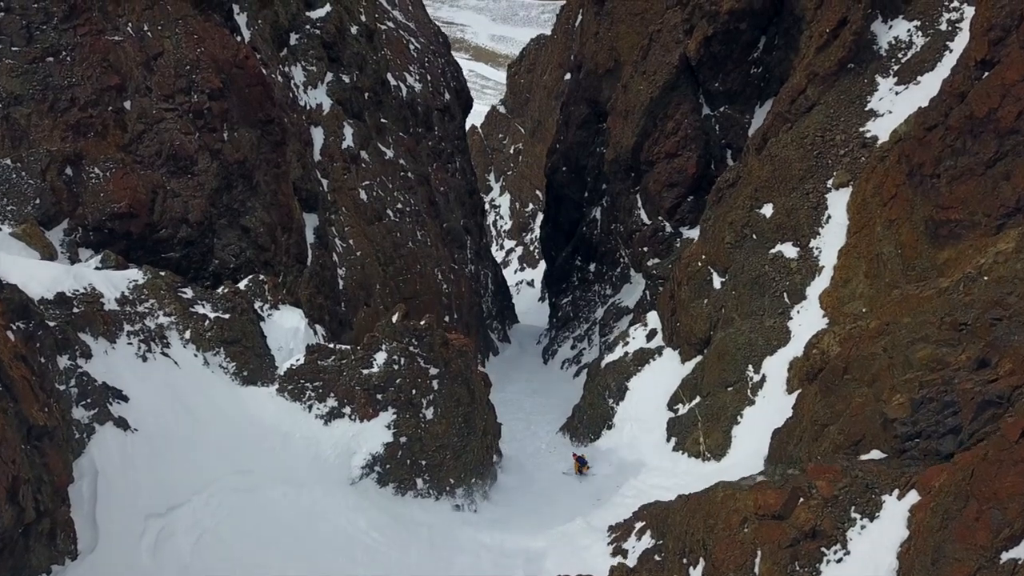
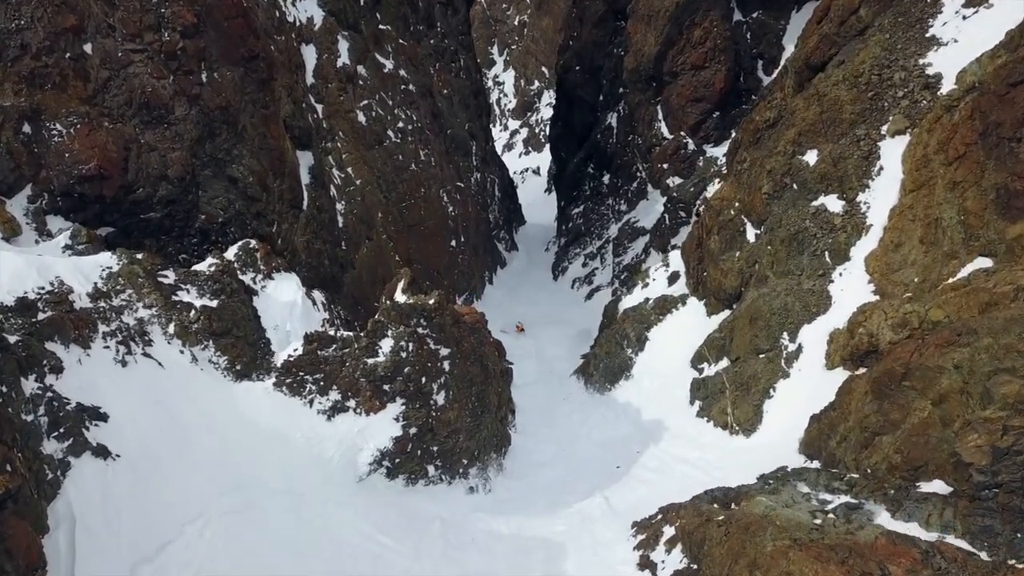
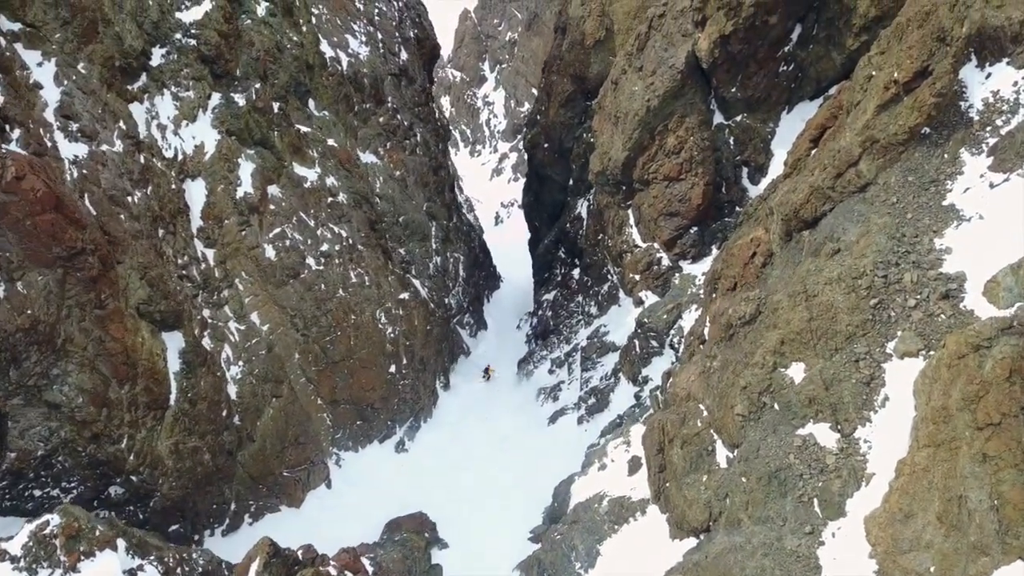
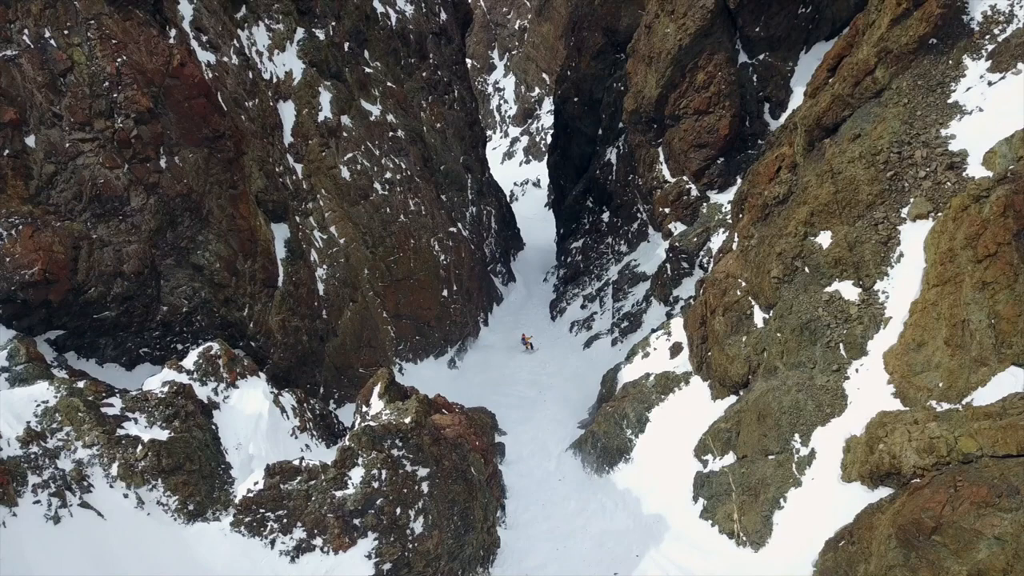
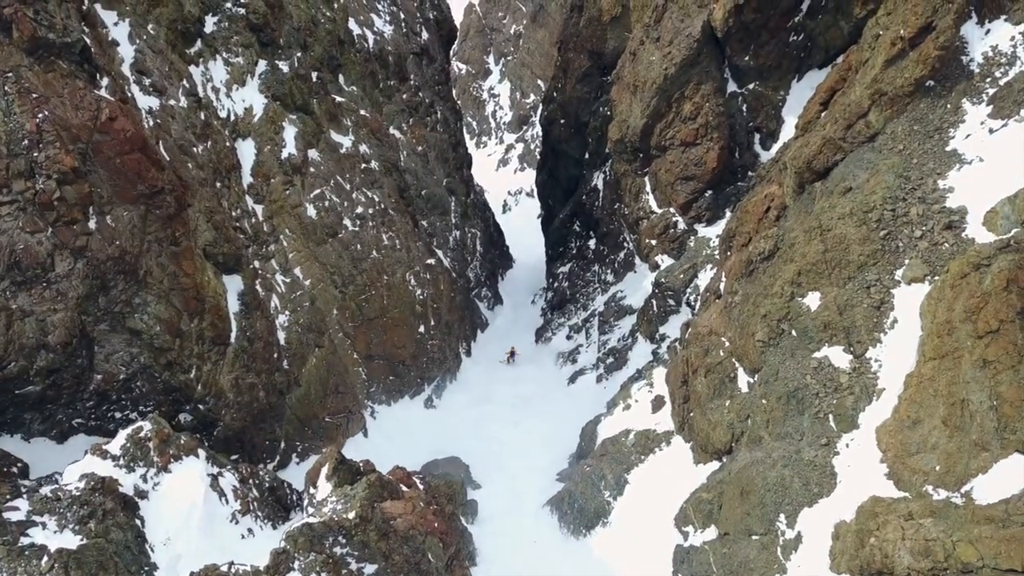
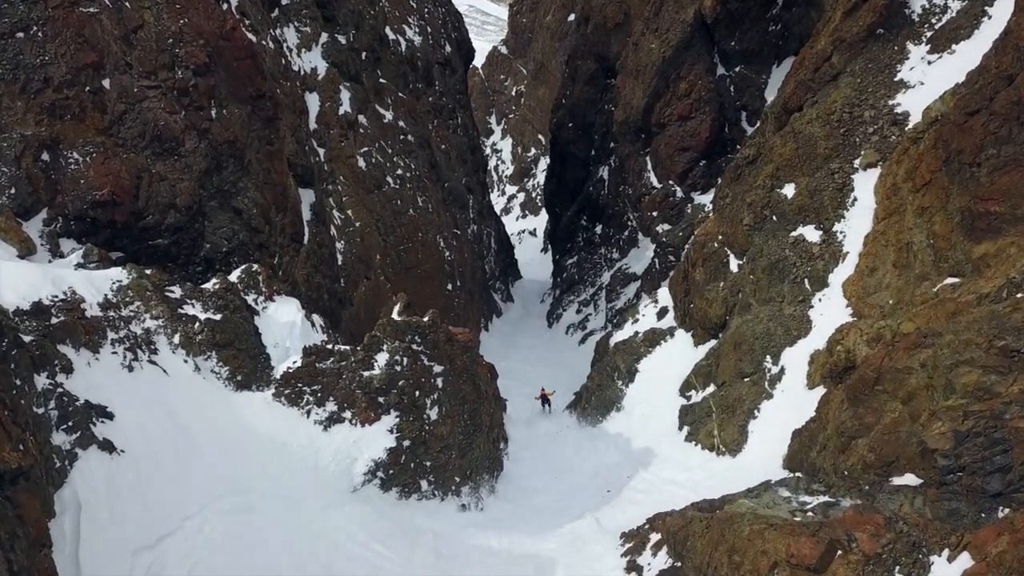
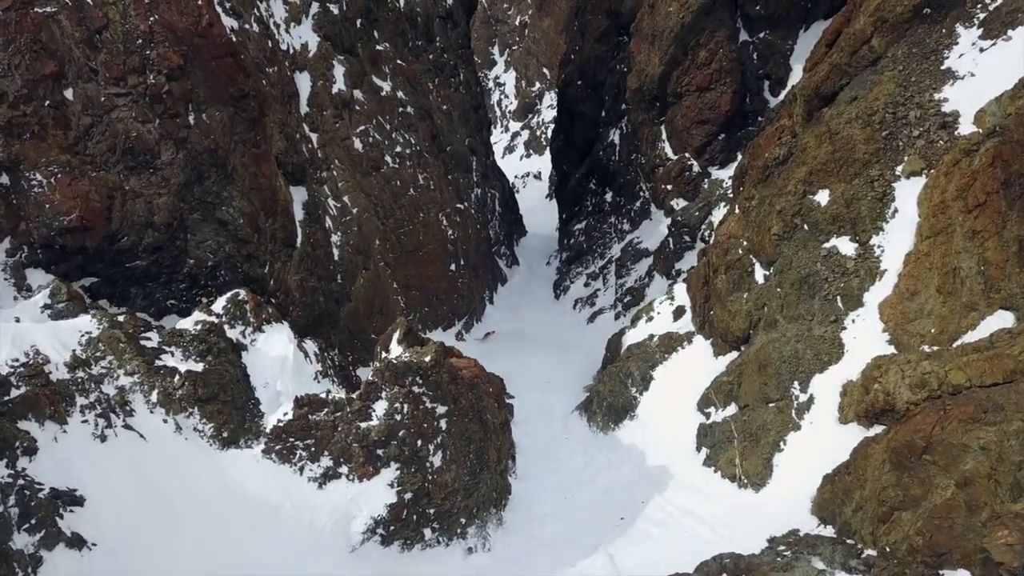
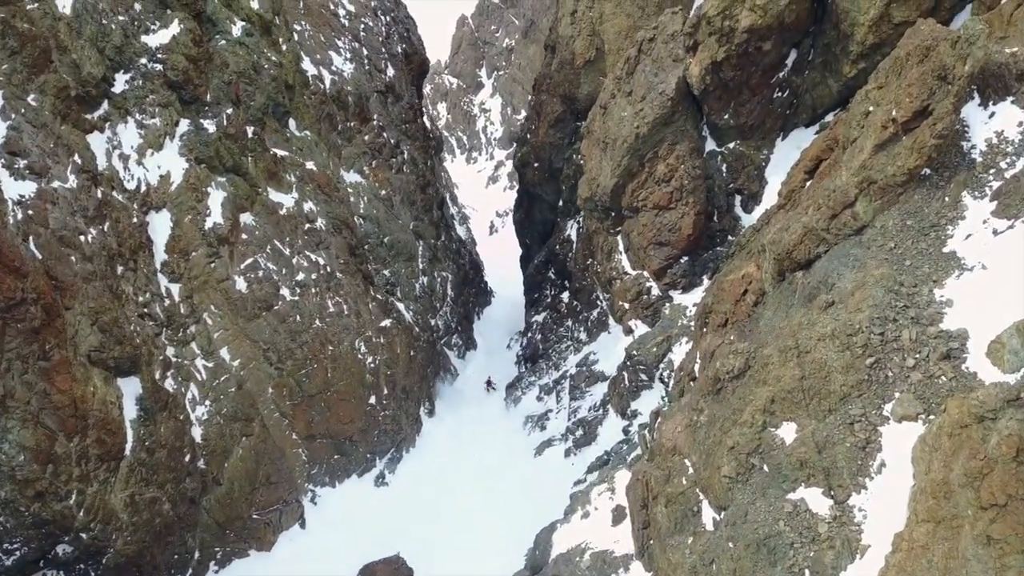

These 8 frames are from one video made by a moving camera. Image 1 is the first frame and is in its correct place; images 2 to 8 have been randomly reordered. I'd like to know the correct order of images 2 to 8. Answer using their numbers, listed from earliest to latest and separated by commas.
6, 2, 7, 4, 5, 3, 8
